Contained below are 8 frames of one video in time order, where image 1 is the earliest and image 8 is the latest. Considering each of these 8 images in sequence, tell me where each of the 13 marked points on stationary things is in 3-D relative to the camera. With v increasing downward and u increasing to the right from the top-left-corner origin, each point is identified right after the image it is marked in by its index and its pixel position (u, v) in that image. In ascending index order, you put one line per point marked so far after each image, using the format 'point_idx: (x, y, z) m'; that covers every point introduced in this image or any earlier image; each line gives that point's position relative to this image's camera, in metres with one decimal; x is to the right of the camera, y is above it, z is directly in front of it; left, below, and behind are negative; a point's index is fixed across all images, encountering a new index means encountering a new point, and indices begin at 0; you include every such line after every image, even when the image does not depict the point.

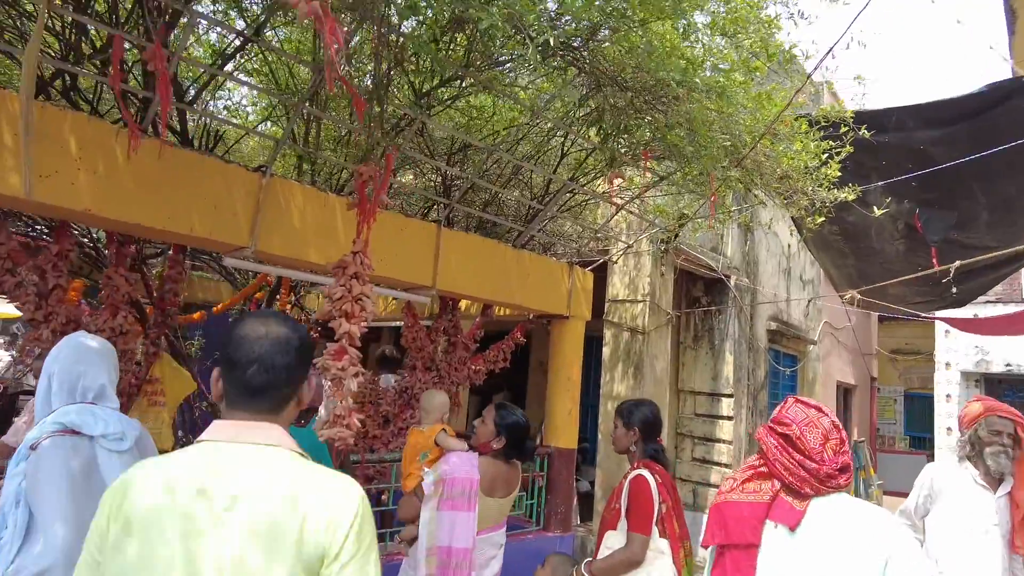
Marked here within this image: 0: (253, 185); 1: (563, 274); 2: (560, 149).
0: (-1.7, +0.7, +4.2) m
1: (+0.5, +0.1, +6.6) m
2: (+0.4, +1.3, +5.9) m
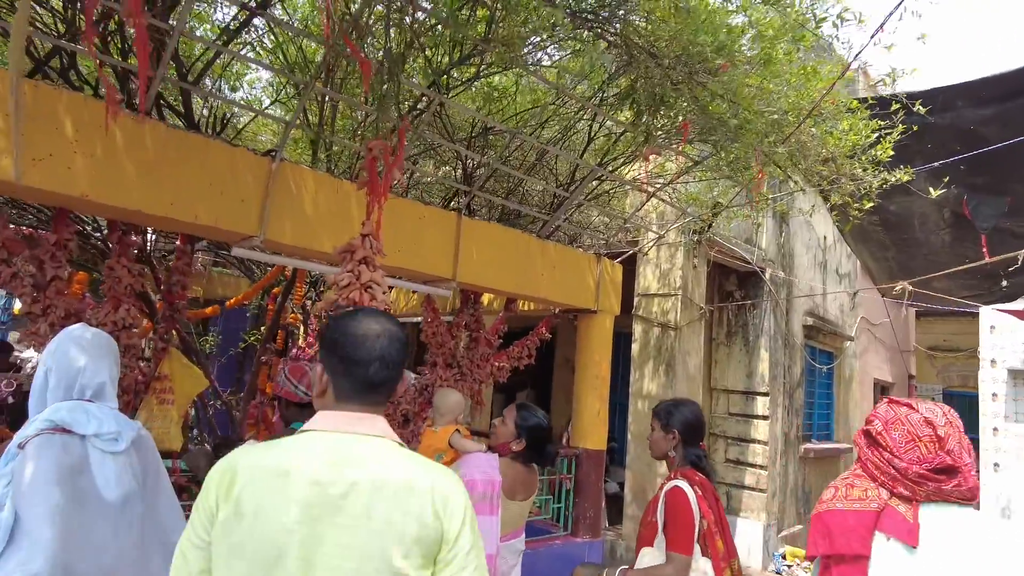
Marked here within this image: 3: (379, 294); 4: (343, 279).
0: (-1.5, +0.7, +4.0) m
1: (+0.8, +0.2, +6.2) m
2: (+0.6, +1.4, +5.6) m
3: (-0.6, 0.0, +2.7) m
4: (-0.7, 0.0, +2.7) m
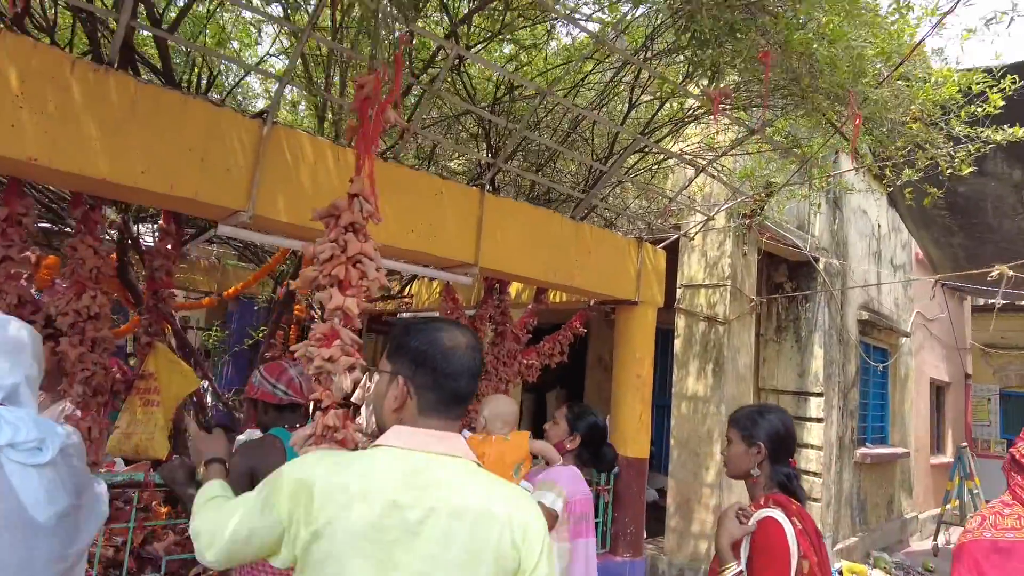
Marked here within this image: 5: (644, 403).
0: (-1.4, +0.8, +3.4) m
1: (+1.0, +0.3, +5.6) m
2: (+0.9, +1.5, +4.9) m
3: (-0.5, +0.1, +2.1) m
4: (-0.6, +0.1, +2.1) m
5: (+1.1, -1.0, +5.6) m
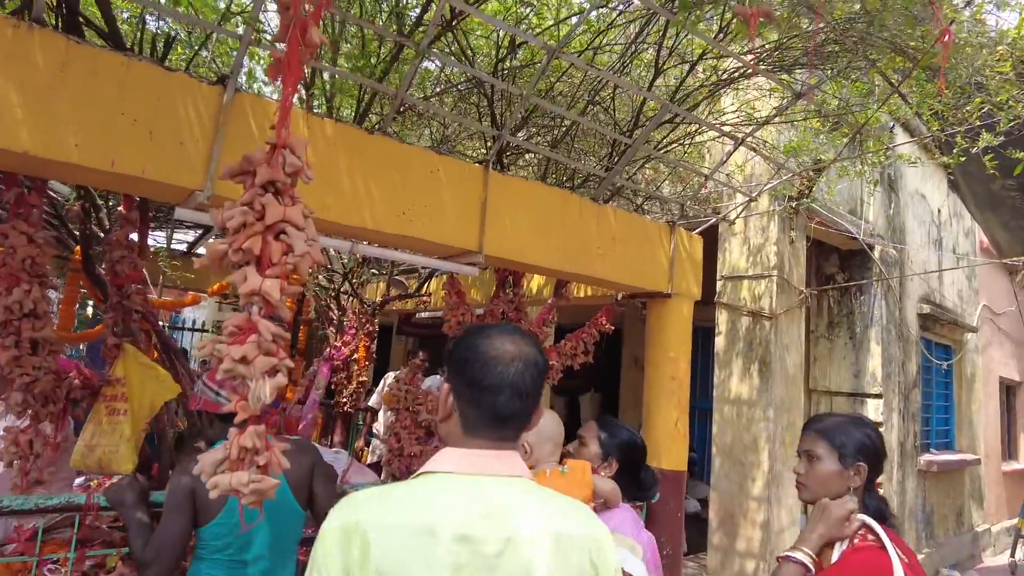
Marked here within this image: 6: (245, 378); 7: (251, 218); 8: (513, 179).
0: (-1.4, +0.9, +2.9) m
1: (+1.2, +0.4, +5.0) m
2: (+0.9, +1.5, +4.3) m
3: (-0.5, +0.1, +1.6) m
4: (-0.7, +0.2, +1.6) m
5: (+1.3, -0.9, +4.9) m
6: (-0.7, -0.2, +1.6) m
7: (-0.7, +0.2, +1.6) m
8: (0.0, +0.7, +4.0) m
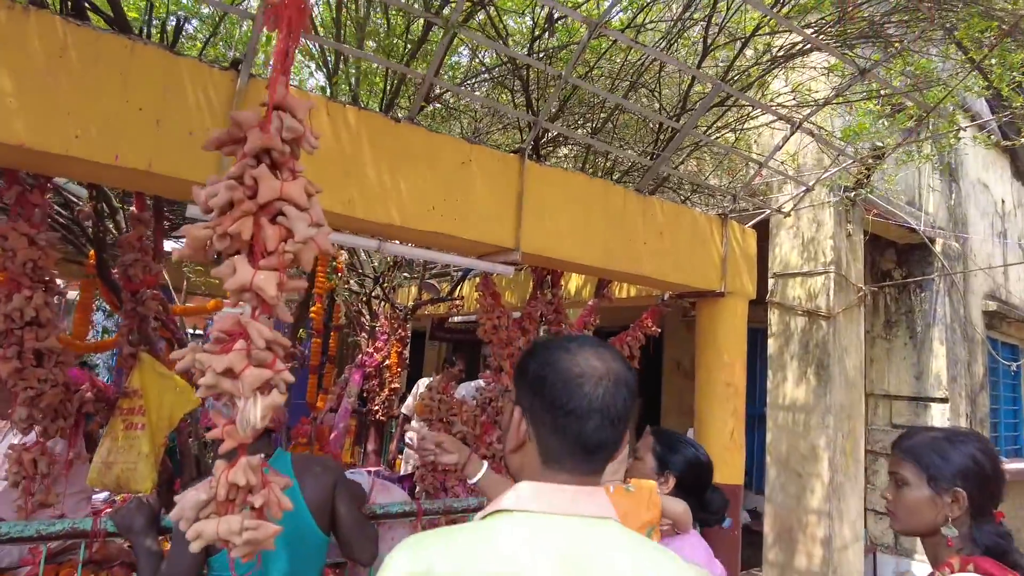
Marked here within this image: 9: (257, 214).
0: (-1.2, +0.8, +2.7) m
1: (+1.4, +0.4, +4.6) m
2: (+1.2, +1.6, +3.9) m
3: (-0.4, +0.1, +1.3) m
4: (-0.6, +0.2, +1.3) m
5: (+1.6, -0.9, +4.5) m
6: (-0.6, -0.2, +1.3) m
7: (-0.5, +0.2, +1.3) m
8: (+0.2, +0.7, +3.7) m
9: (-0.5, +0.1, +1.3) m
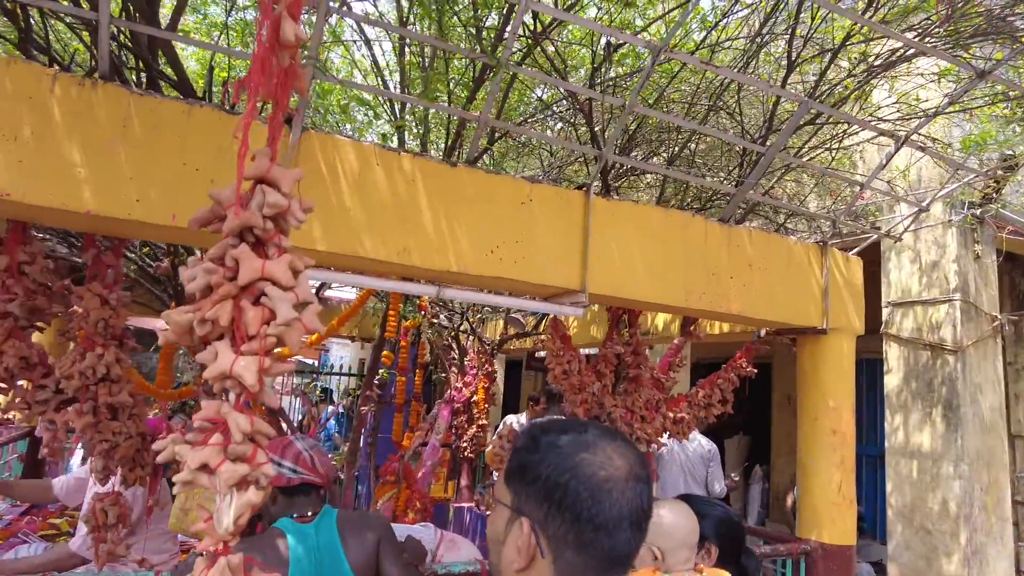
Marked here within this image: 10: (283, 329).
0: (-1.0, +0.6, +2.7) m
1: (+1.9, +0.2, +4.2) m
2: (+1.5, +1.3, +3.6) m
3: (-0.4, 0.0, +1.2) m
4: (-0.6, 0.0, +1.2) m
5: (+2.1, -1.1, +4.0) m
6: (-0.6, -0.4, +1.2) m
7: (-0.5, 0.0, +1.2) m
8: (+0.6, +0.5, +3.5) m
9: (-0.5, 0.0, +1.3) m
10: (-0.4, -0.1, +1.2) m
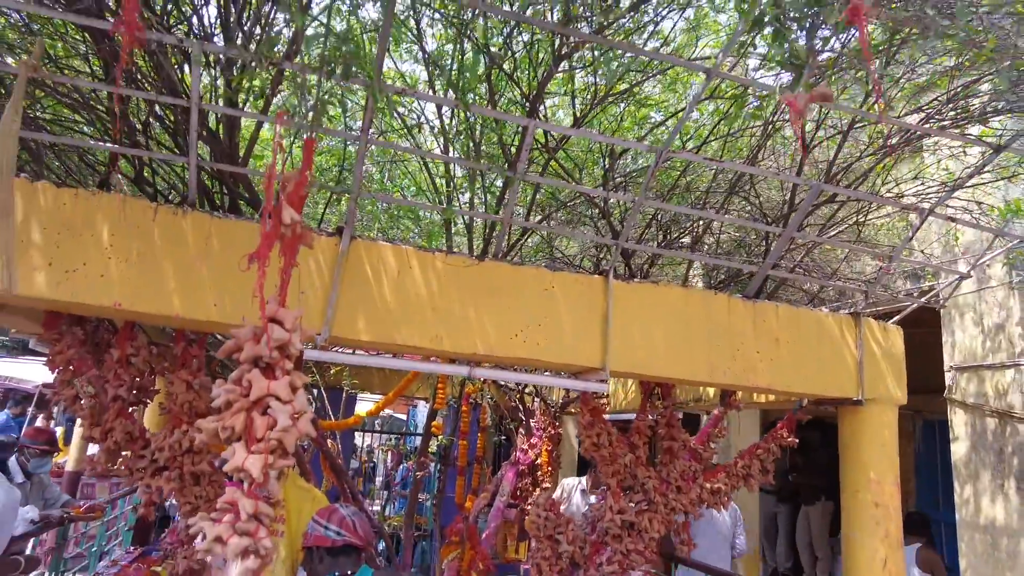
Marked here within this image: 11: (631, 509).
0: (-0.9, +0.2, +3.3) m
1: (+2.2, -0.3, +4.2) m
2: (+1.7, +0.9, +3.8) m
3: (-0.6, -0.3, +1.6) m
4: (-0.7, -0.3, +1.7) m
5: (+2.3, -1.6, +4.0) m
6: (-0.7, -0.7, +1.6) m
7: (-0.7, -0.3, +1.7) m
8: (+0.8, 0.0, +3.8) m
9: (-0.6, -0.3, +1.7) m
10: (-0.6, -0.4, +1.6) m
11: (+0.7, -1.4, +4.0) m
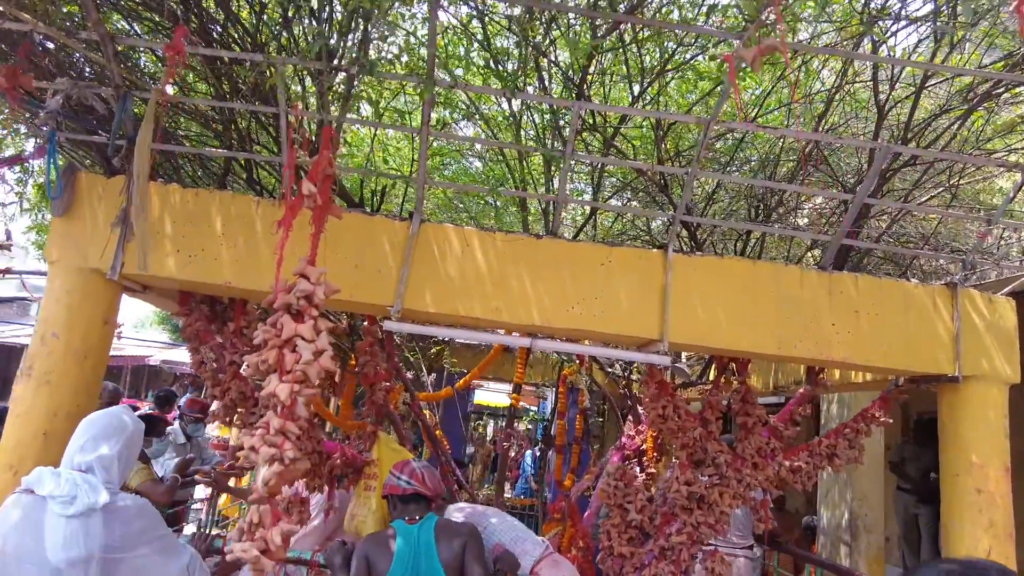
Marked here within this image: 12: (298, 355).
0: (-0.6, +0.3, +3.6) m
1: (+2.6, -0.1, +3.9) m
2: (+2.0, +1.1, +3.7) m
3: (-0.6, -0.2, +2.0) m
4: (-0.8, -0.2, +2.1) m
5: (+2.7, -1.4, +3.7) m
6: (-0.7, -0.5, +2.0) m
7: (-0.7, -0.2, +2.0) m
8: (+1.1, +0.2, +3.8) m
9: (-0.7, -0.2, +2.0) m
10: (-0.6, -0.2, +2.0) m
11: (+1.2, -1.2, +4.0) m
12: (-0.6, -0.2, +2.0) m
